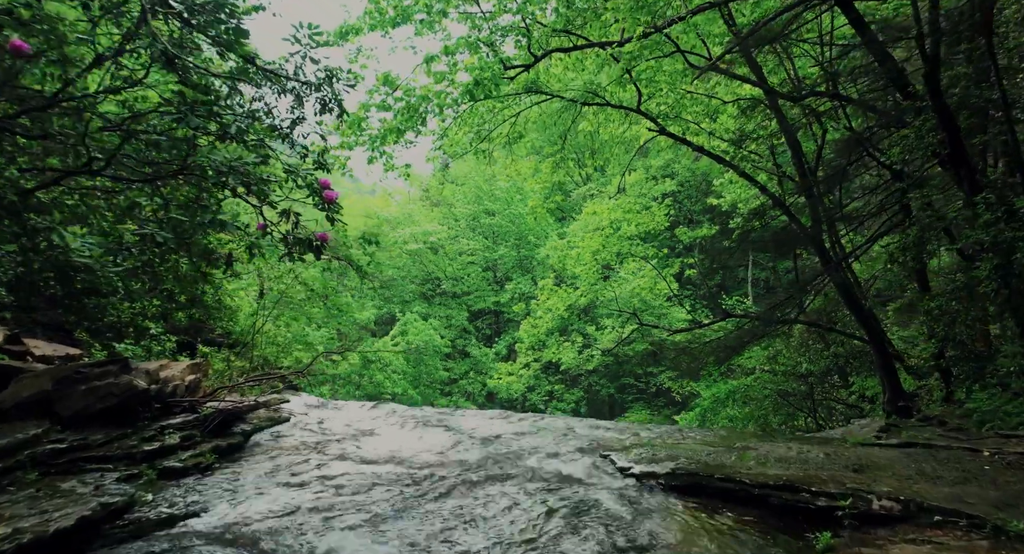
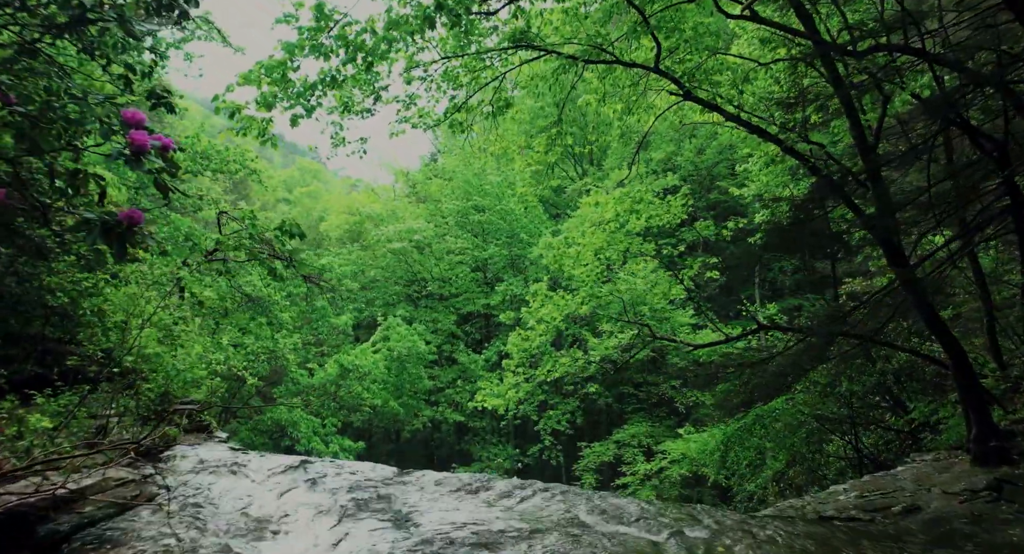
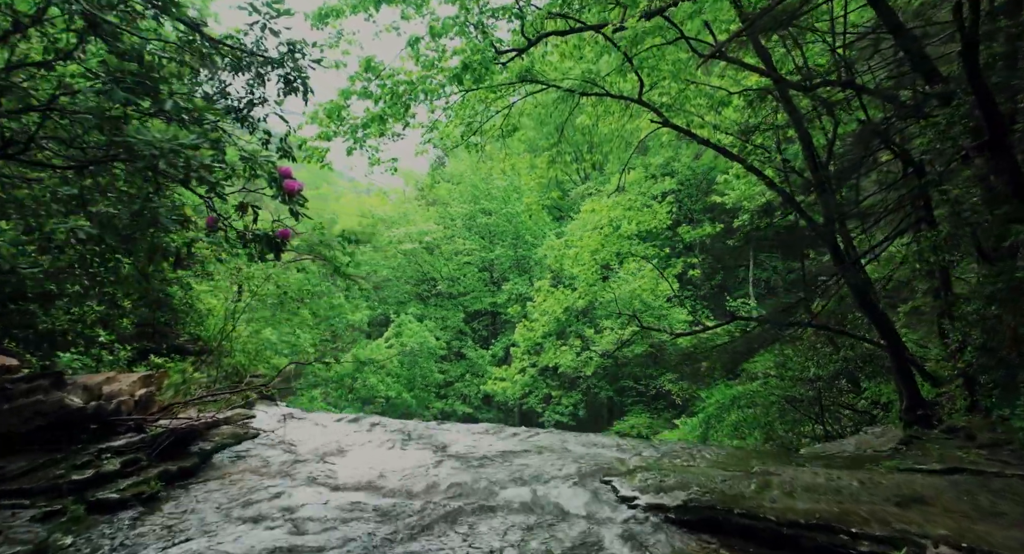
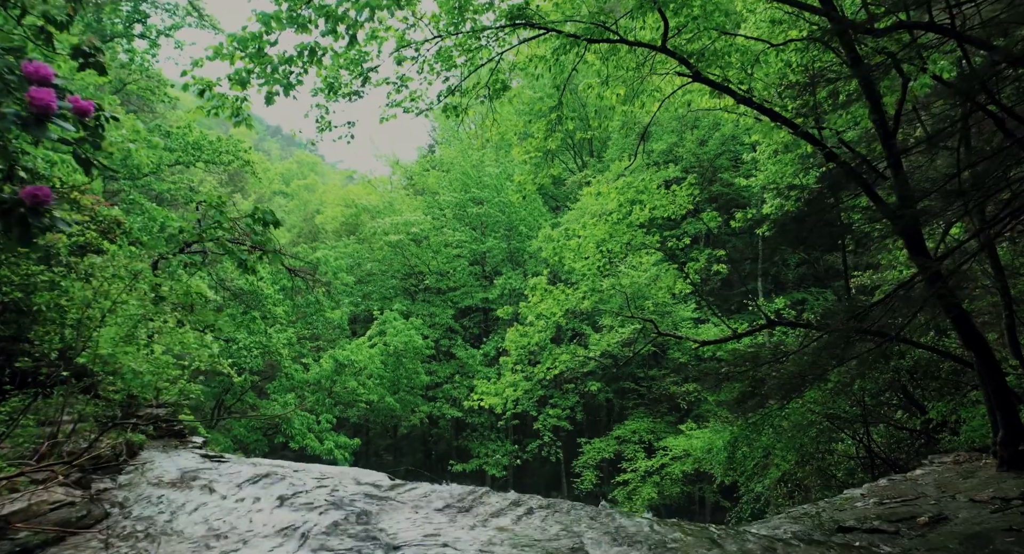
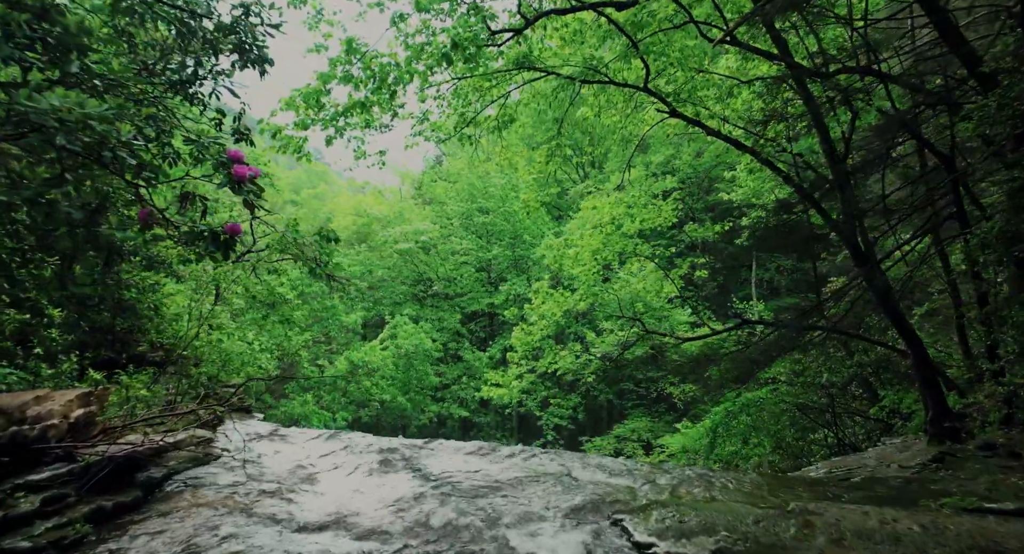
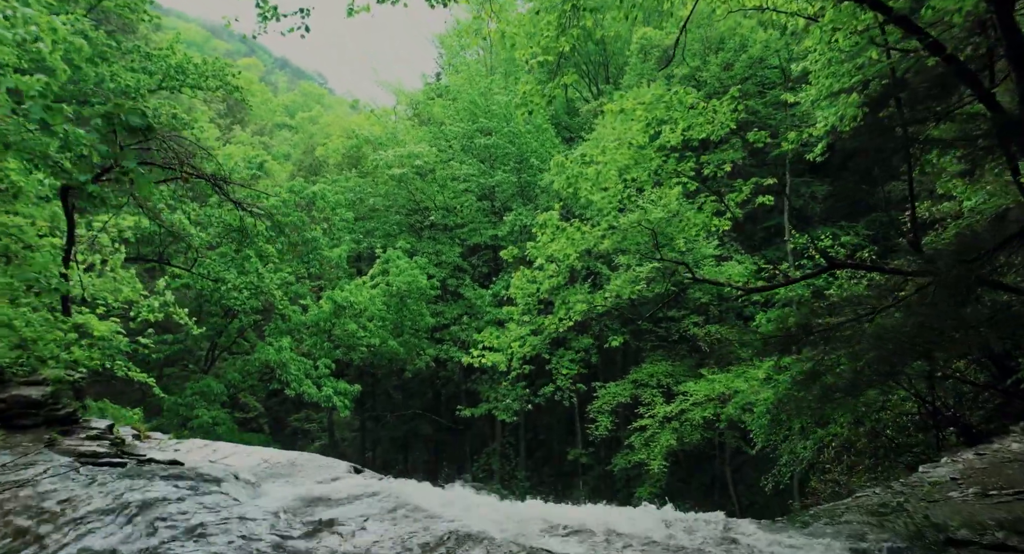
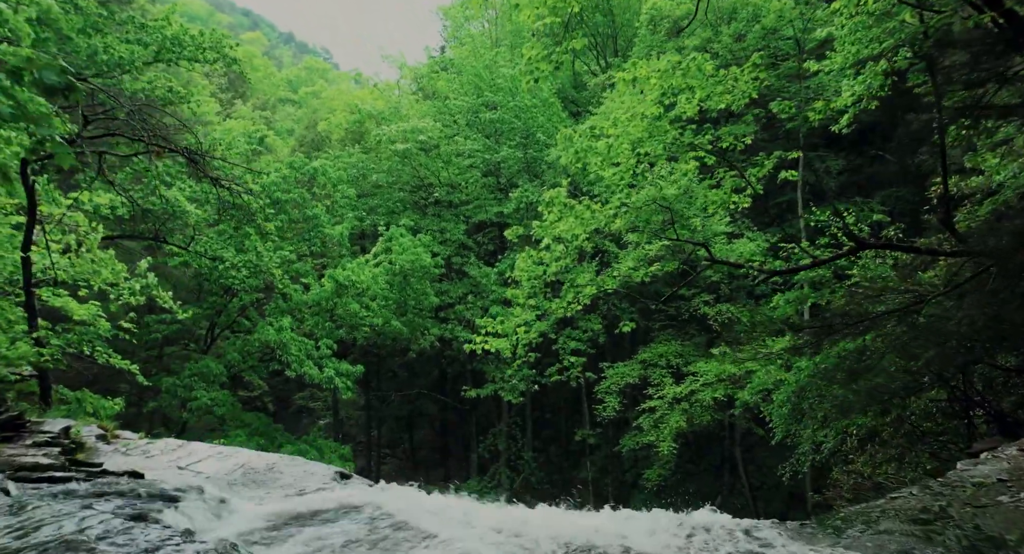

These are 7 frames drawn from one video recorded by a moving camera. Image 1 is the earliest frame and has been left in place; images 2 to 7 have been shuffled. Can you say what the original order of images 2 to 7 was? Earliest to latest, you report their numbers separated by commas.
3, 5, 2, 4, 6, 7
